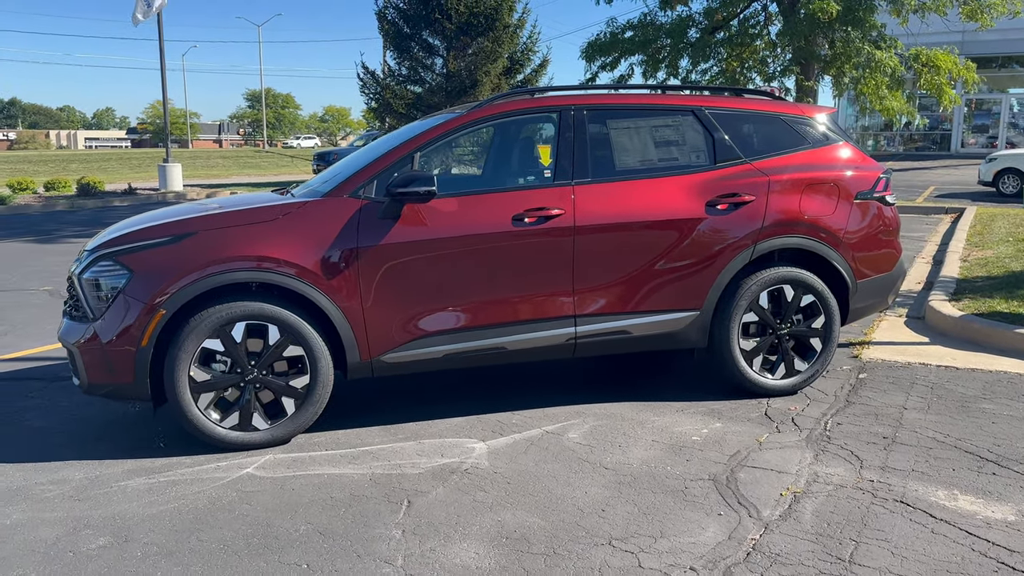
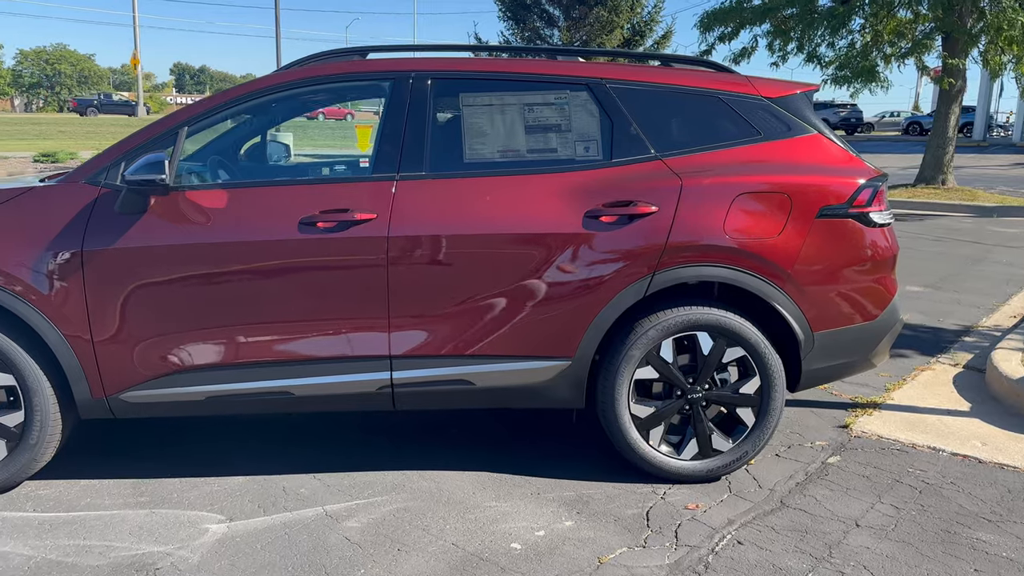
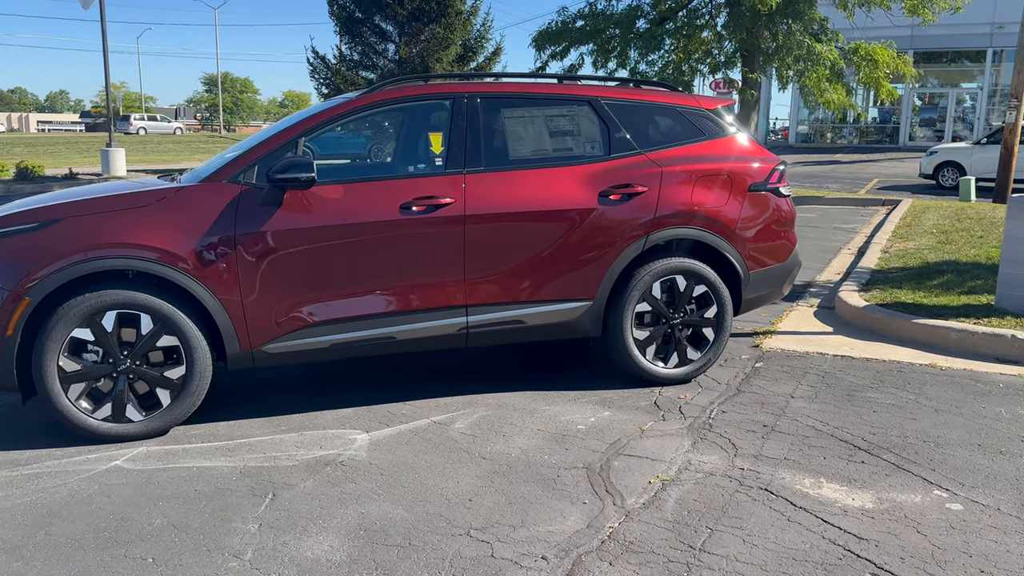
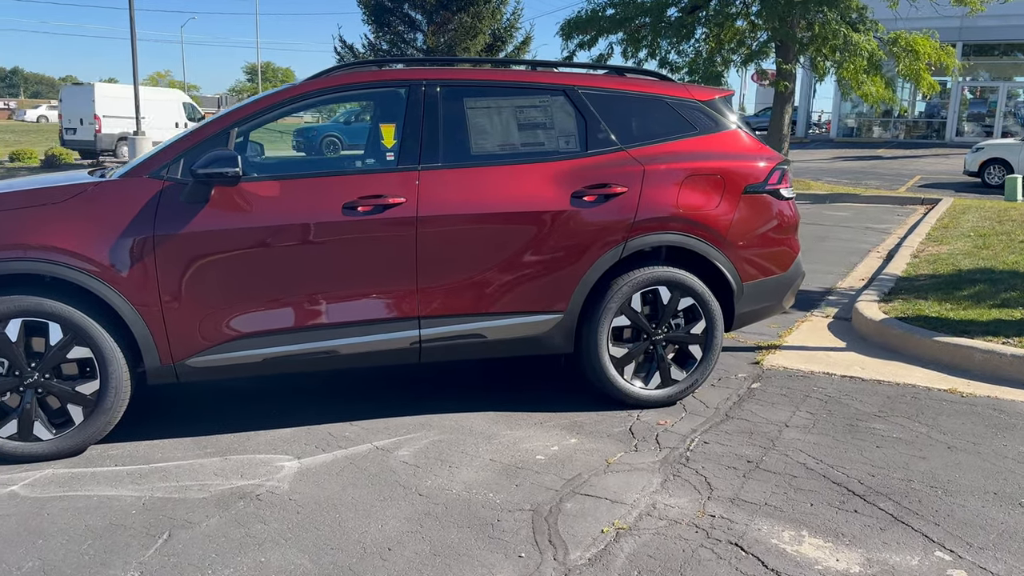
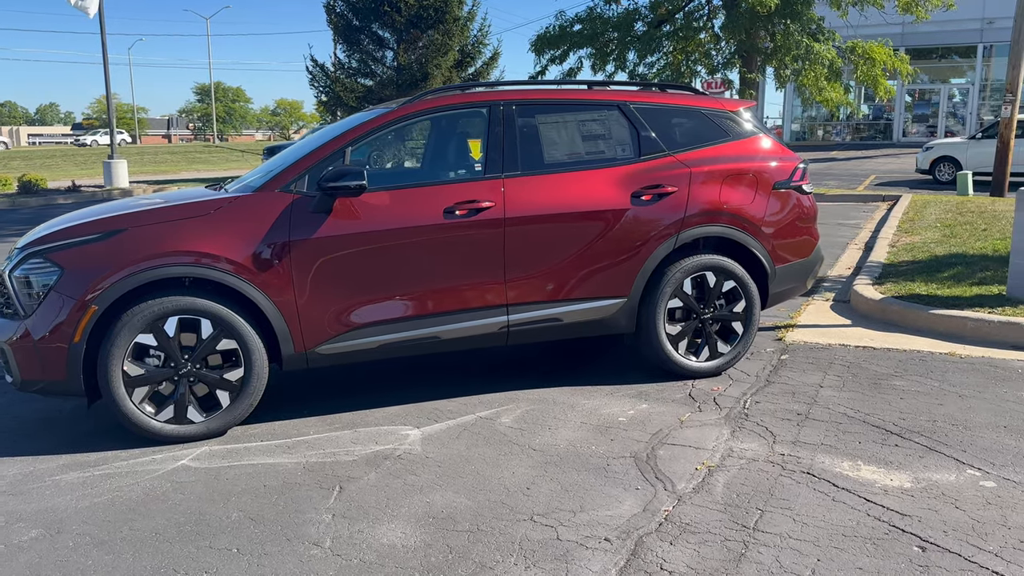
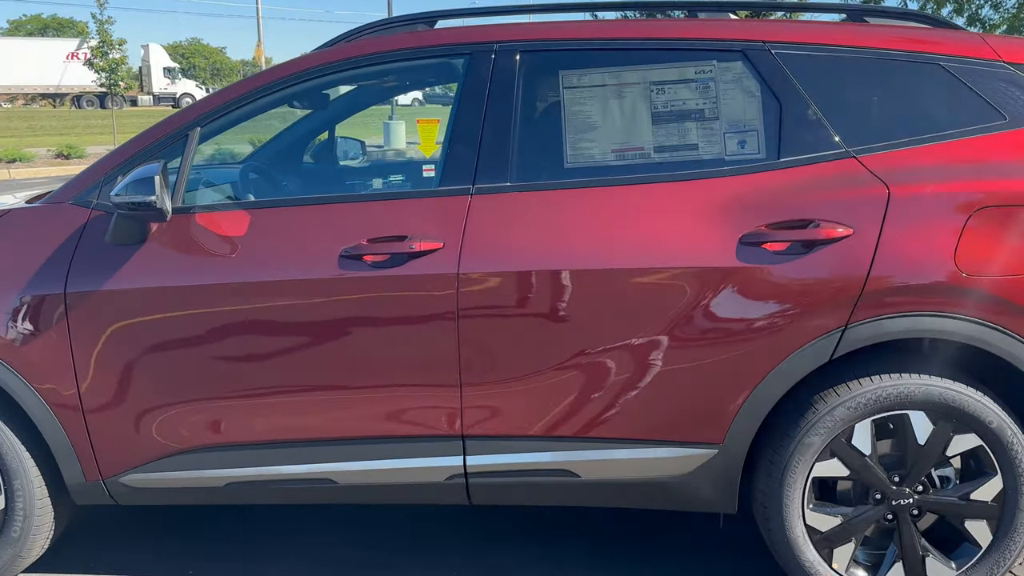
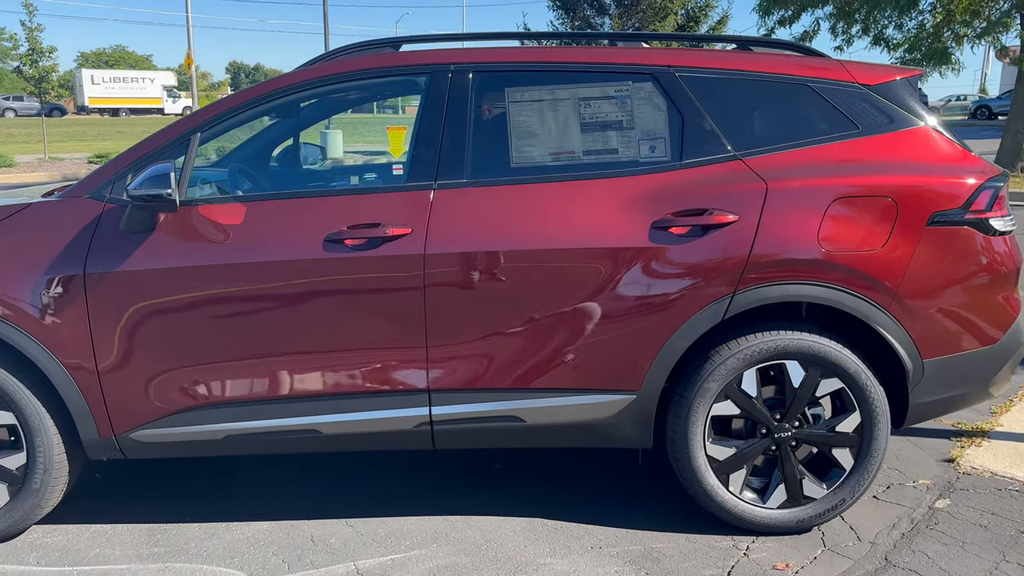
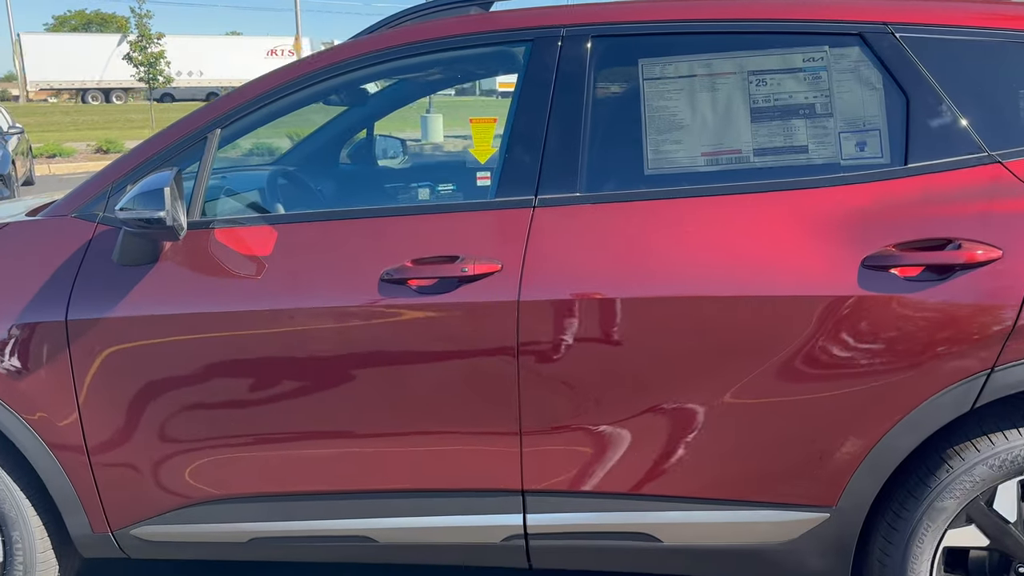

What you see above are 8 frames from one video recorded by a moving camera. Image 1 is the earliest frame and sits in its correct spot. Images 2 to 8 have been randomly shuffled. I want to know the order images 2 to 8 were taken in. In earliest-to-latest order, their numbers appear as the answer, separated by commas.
5, 3, 4, 2, 7, 6, 8
